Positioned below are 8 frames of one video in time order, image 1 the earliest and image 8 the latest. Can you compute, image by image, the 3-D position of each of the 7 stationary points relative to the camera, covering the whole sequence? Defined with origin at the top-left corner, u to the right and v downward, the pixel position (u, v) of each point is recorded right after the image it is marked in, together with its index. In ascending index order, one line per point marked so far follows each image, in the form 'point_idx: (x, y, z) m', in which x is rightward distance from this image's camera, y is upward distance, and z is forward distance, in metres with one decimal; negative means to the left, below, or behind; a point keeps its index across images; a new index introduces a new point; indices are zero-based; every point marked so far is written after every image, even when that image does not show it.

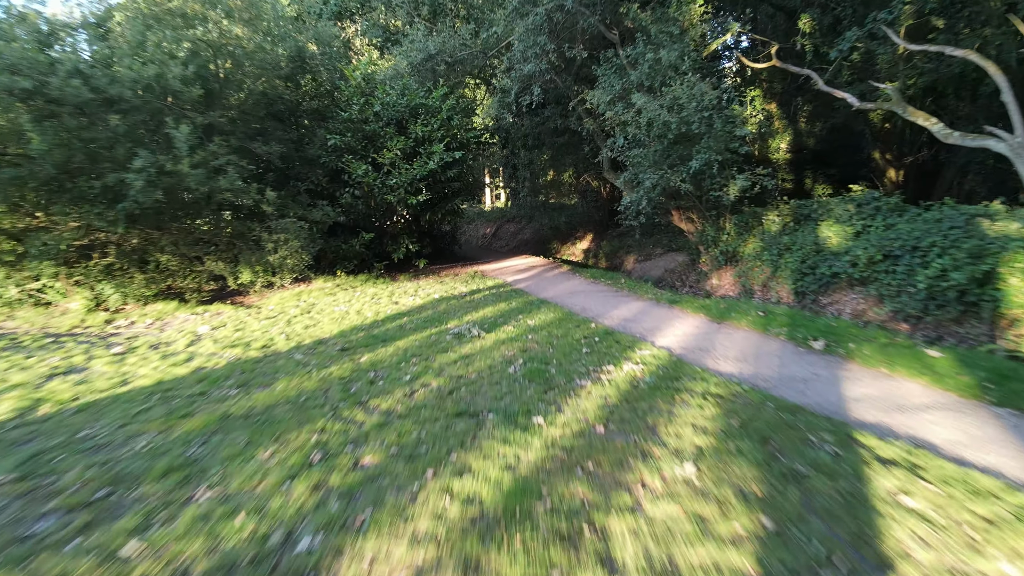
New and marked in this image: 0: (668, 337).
0: (+1.8, -0.6, +8.3) m
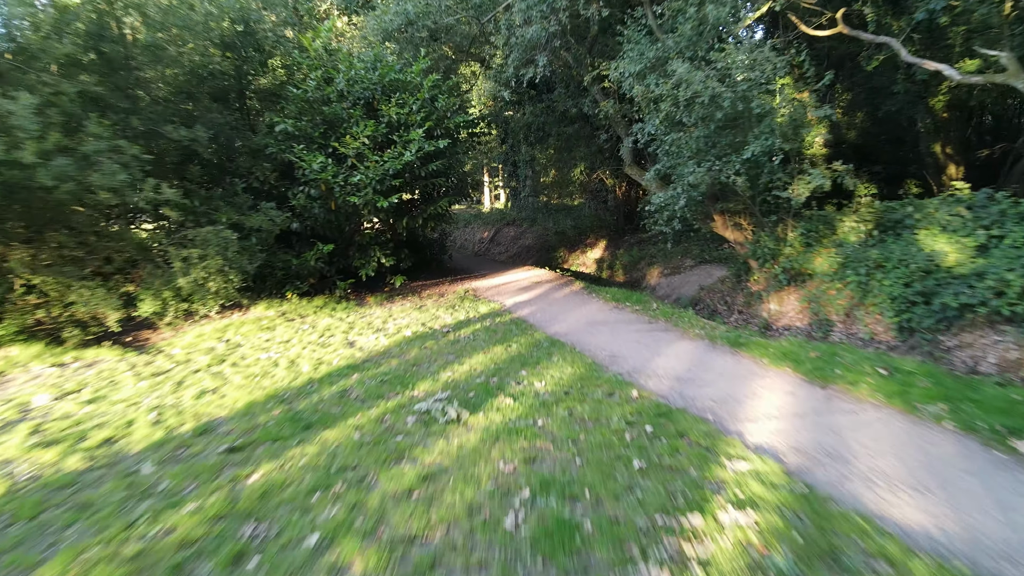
0: (+1.8, -1.0, +5.2) m
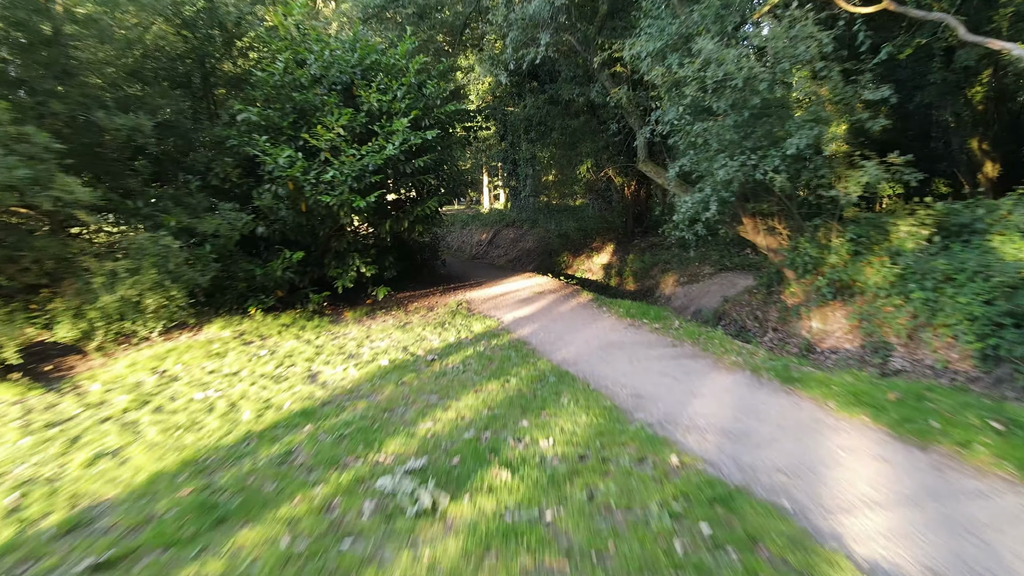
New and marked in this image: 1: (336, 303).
0: (+1.8, -1.1, +3.7) m
1: (-2.6, -0.2, +11.0) m
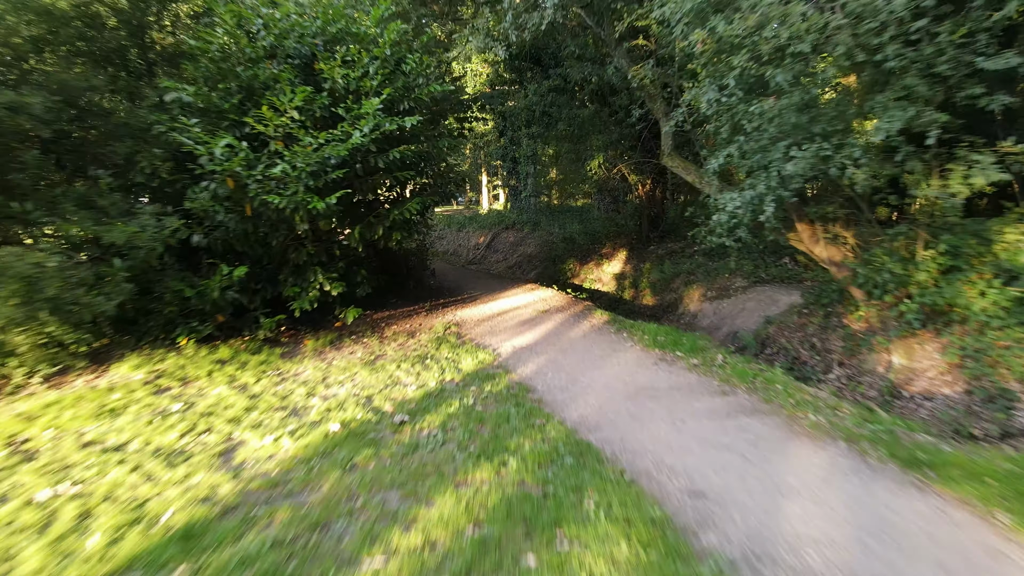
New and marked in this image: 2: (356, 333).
0: (+1.8, -1.4, +1.7) m
1: (-2.6, -0.5, +9.0) m
2: (-1.9, -0.6, +8.9) m
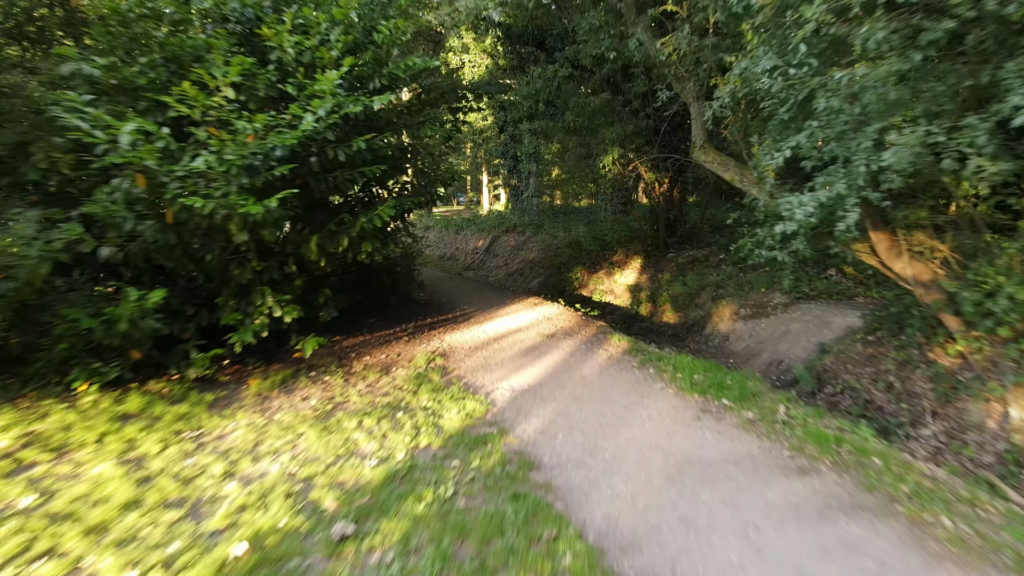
0: (+1.7, -1.6, -0.1) m
1: (-2.7, -0.7, +7.2) m
2: (-1.9, -0.8, +7.2) m
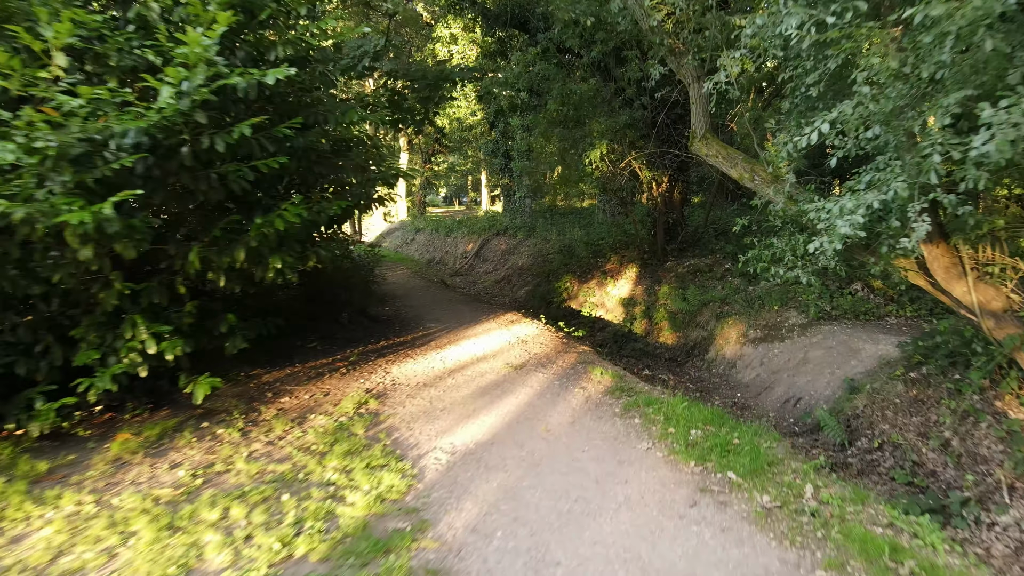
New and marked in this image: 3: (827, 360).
0: (+1.3, -1.8, -1.6) m
1: (-3.1, -0.9, +5.7) m
2: (-2.3, -1.0, +5.7) m
3: (+3.2, -0.7, +7.4) m
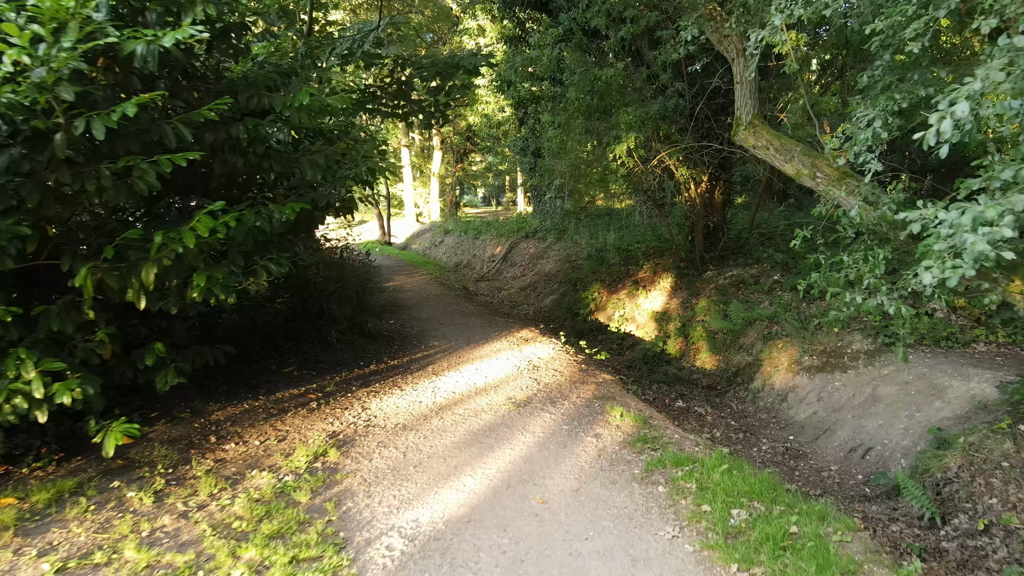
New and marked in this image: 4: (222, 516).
0: (+0.8, -2.0, -2.9) m
1: (-3.1, -1.1, +4.7) m
2: (-2.4, -1.1, +4.6) m
3: (+3.2, -0.9, +6.0) m
4: (-1.6, -1.2, +4.1) m
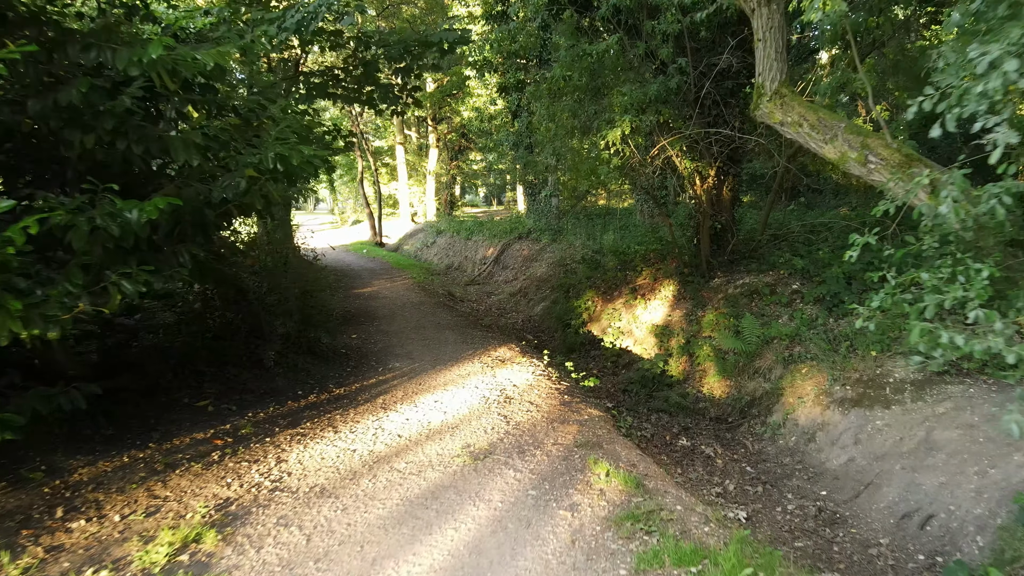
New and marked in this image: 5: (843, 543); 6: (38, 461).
0: (+0.5, -2.1, -4.2) m
1: (-3.4, -1.2, +3.4) m
2: (-2.7, -1.3, +3.3) m
3: (+2.9, -1.0, +4.7) m
4: (-1.9, -1.4, +2.8) m
5: (+2.0, -1.6, +4.5) m
6: (-2.8, -1.0, +4.3) m
